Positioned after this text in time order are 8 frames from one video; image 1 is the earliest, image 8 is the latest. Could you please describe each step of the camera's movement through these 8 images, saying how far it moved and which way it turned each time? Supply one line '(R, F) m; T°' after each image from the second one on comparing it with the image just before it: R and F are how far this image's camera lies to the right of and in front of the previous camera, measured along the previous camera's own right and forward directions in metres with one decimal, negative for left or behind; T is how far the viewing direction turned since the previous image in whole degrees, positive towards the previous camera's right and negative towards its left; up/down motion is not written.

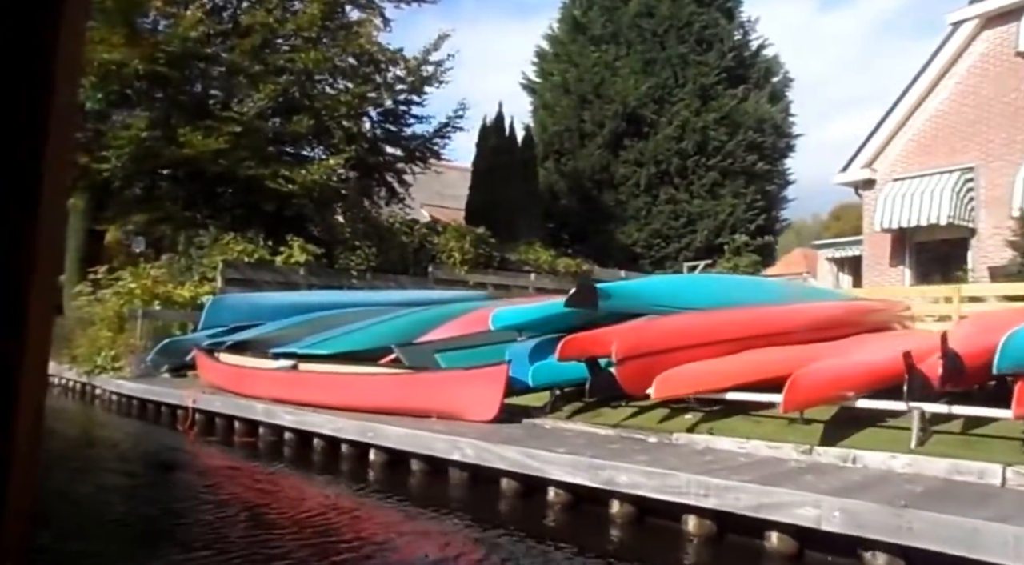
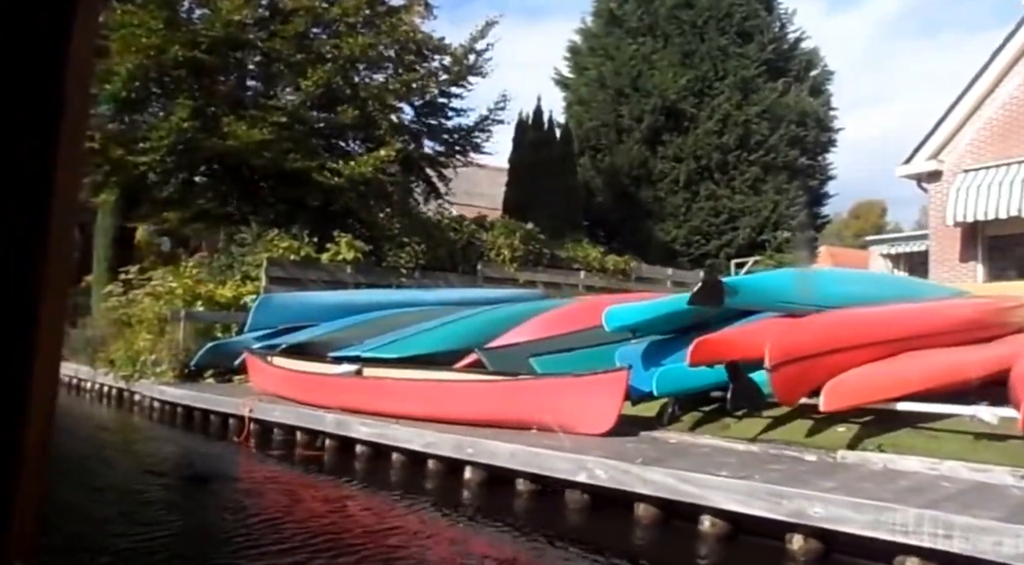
(-0.7, +0.8) m; 0°
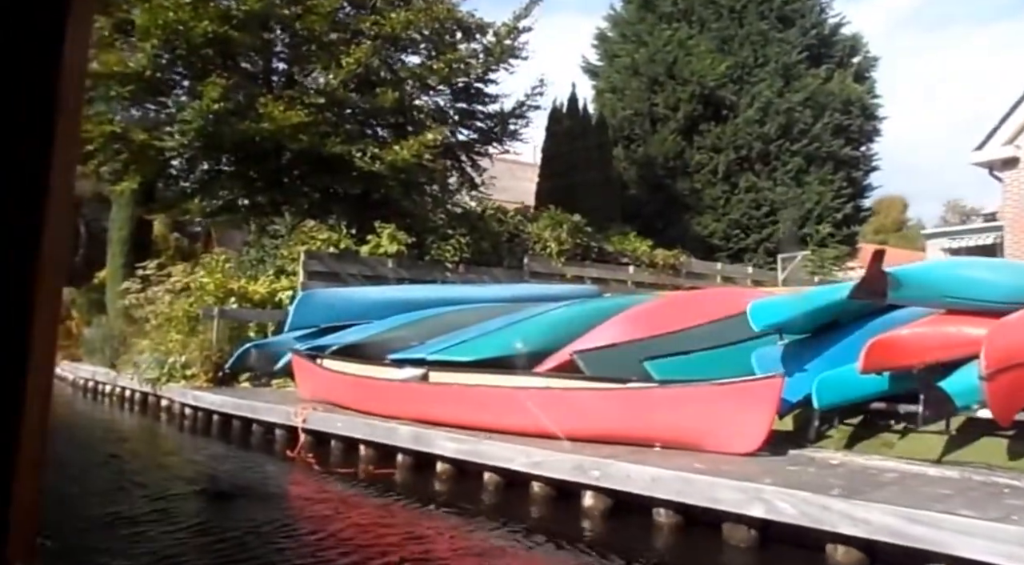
(-0.7, +1.0) m; 0°
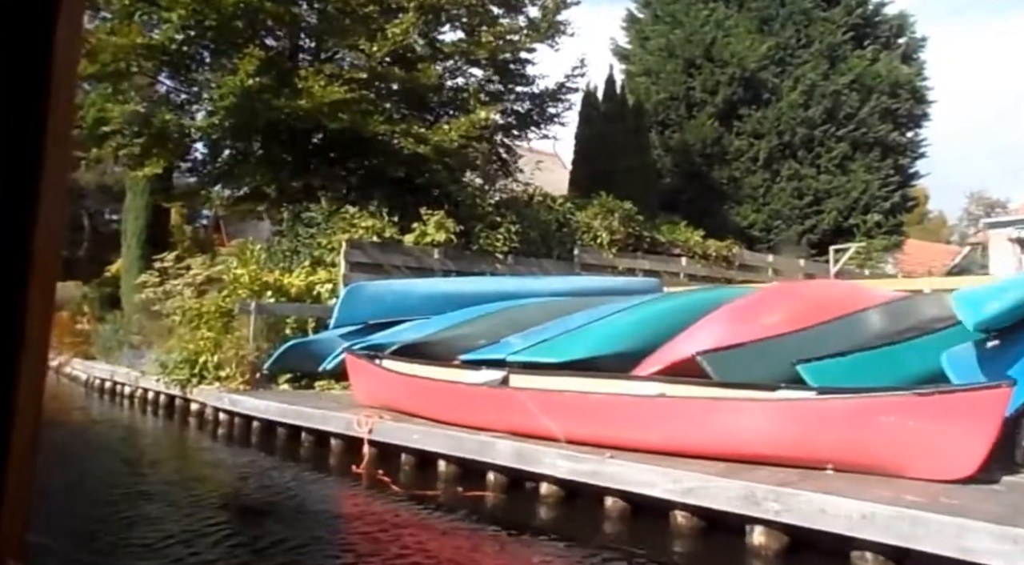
(-0.7, +1.0) m; 0°
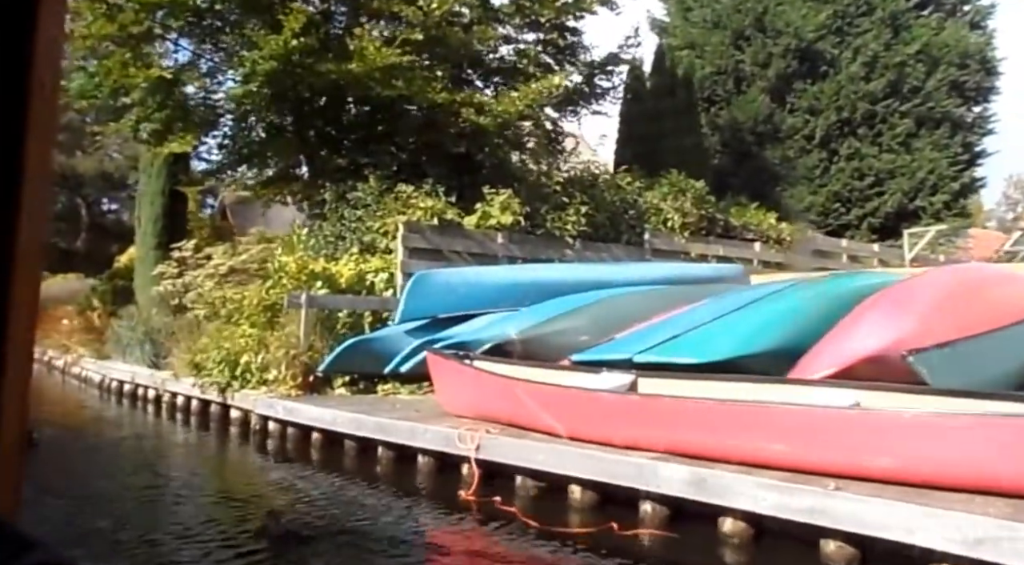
(-0.9, +1.2) m; +1°
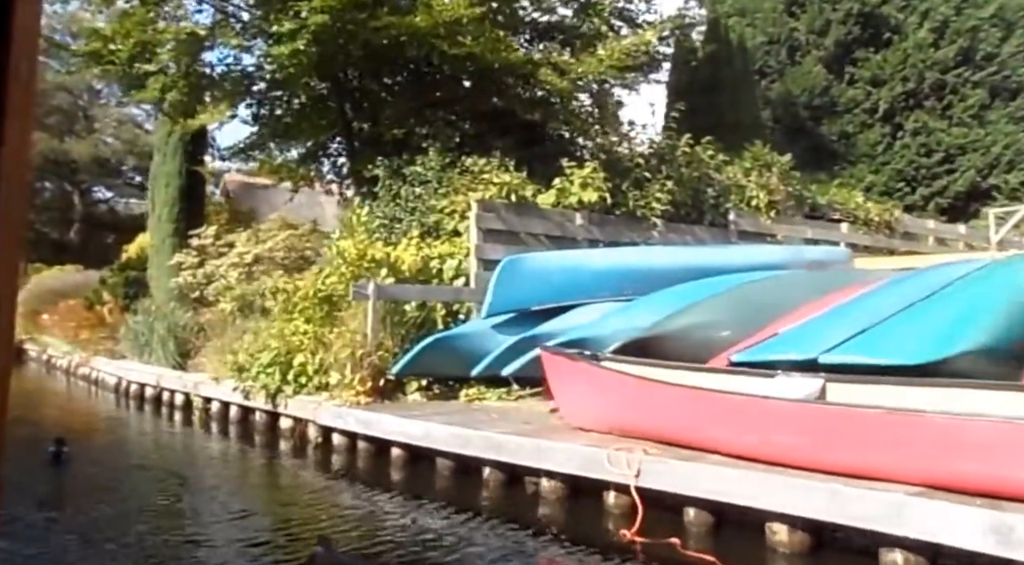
(-0.9, +1.3) m; +1°
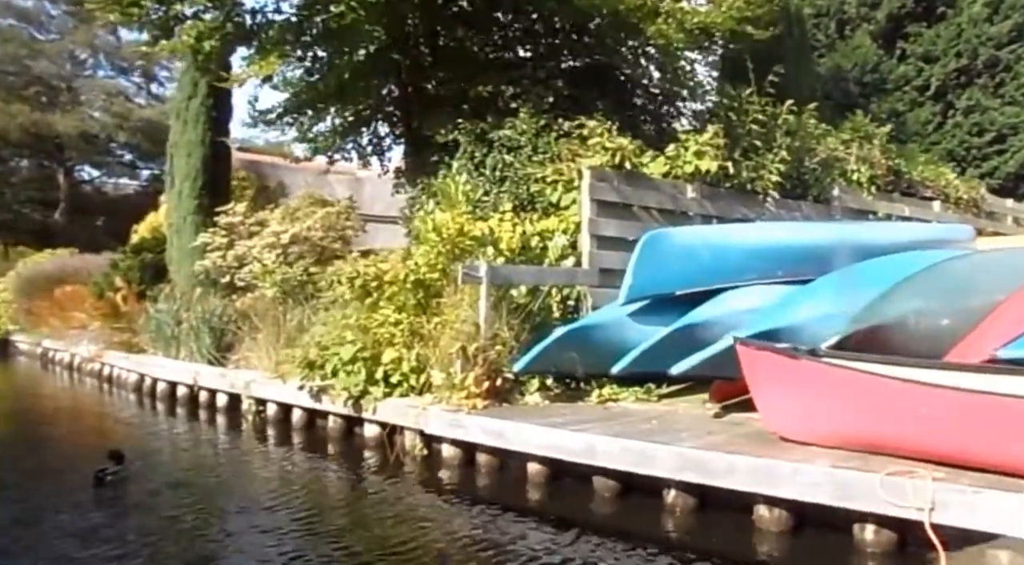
(-1.2, +1.2) m; +3°
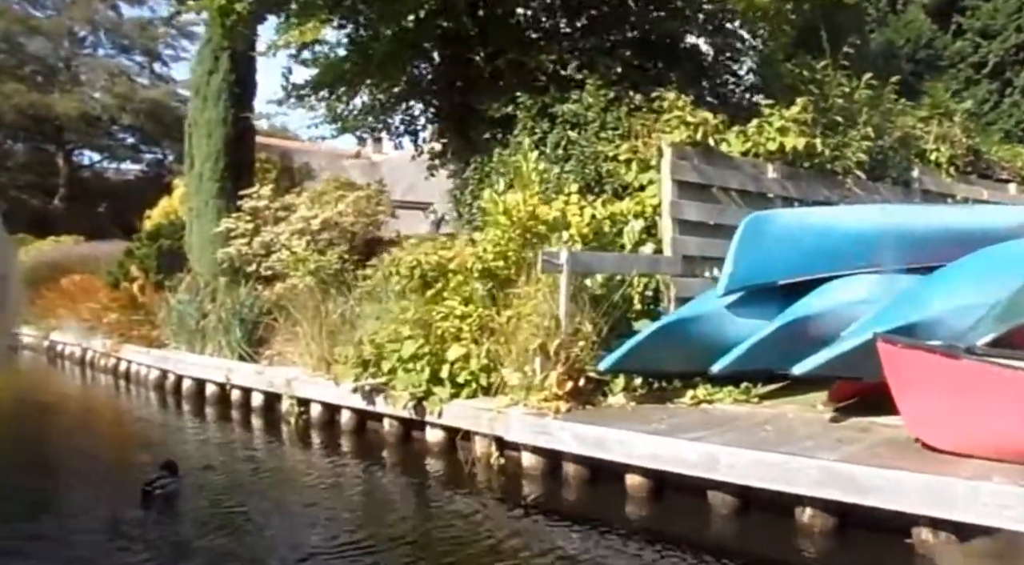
(-0.5, +0.7) m; +1°
